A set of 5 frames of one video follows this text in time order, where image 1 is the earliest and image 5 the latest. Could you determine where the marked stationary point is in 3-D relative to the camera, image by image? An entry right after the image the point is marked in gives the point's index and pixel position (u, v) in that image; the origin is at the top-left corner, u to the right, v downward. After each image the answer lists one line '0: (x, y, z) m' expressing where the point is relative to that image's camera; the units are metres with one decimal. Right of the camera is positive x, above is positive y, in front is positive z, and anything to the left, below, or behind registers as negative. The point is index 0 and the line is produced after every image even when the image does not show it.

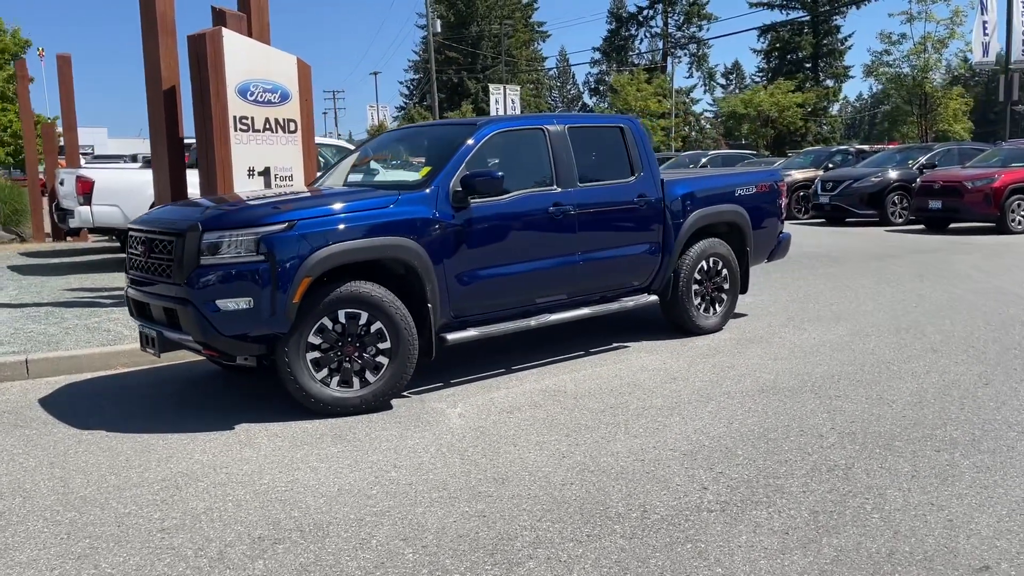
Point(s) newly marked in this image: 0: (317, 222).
0: (-1.1, +0.4, +5.1) m
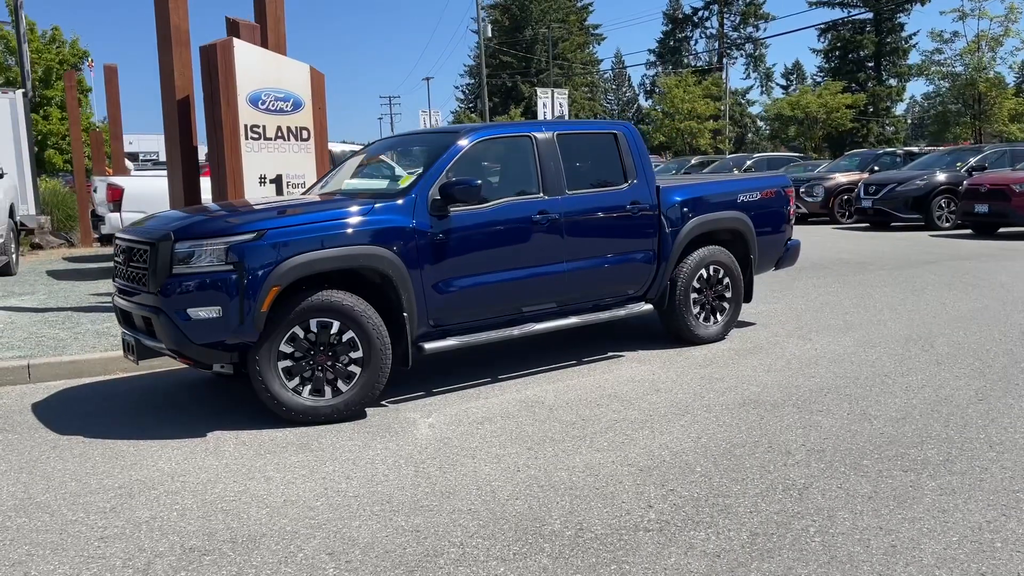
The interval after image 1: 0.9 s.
0: (-1.3, +0.3, +5.1) m
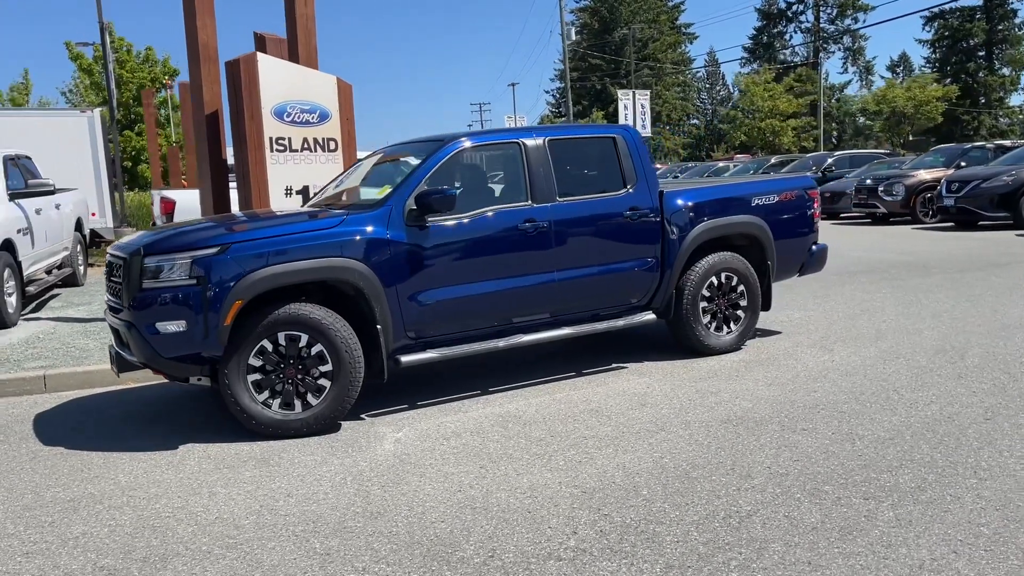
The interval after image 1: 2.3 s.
0: (-1.5, +0.3, +5.1) m
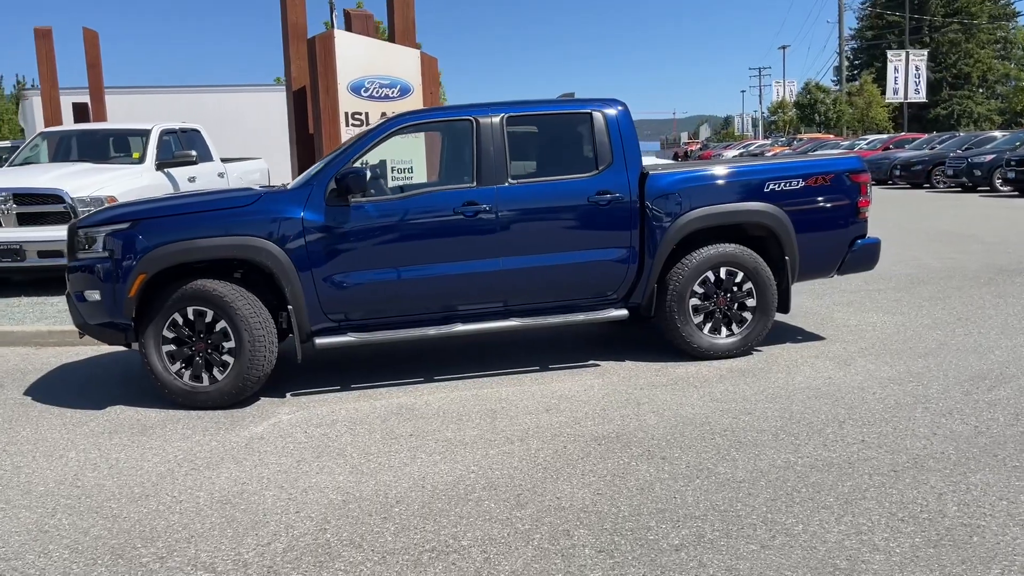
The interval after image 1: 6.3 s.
0: (-2.1, +0.4, +5.3) m
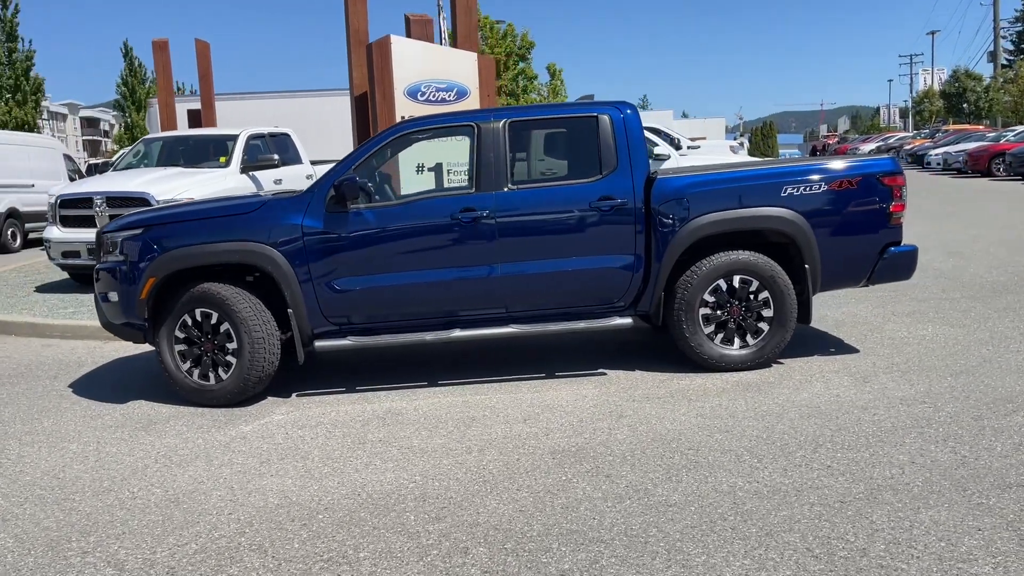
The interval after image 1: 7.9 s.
0: (-2.1, +0.4, +5.6) m
